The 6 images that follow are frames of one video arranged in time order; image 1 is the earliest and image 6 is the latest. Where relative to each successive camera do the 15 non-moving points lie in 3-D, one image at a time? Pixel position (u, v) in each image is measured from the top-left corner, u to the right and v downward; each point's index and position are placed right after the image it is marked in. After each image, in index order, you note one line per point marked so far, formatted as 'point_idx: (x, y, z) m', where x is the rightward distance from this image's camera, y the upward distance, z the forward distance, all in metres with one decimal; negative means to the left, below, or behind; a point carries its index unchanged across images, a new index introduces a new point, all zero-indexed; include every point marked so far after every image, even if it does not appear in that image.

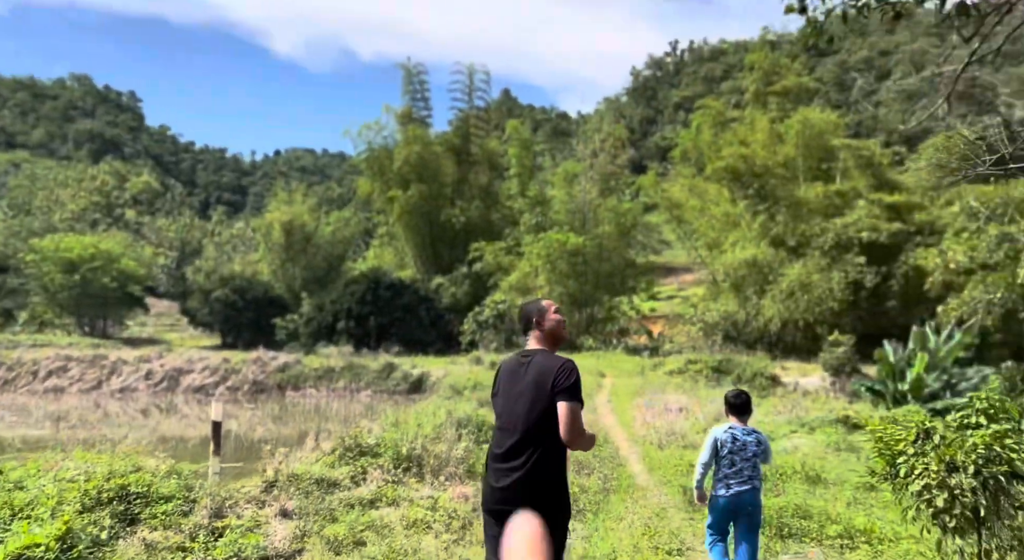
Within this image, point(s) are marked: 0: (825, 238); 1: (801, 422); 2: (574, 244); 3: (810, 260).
0: (+6.9, +0.9, +18.2) m
1: (+2.8, -1.4, +8.0) m
2: (+1.4, +0.8, +18.8) m
3: (+6.6, +0.4, +18.2) m
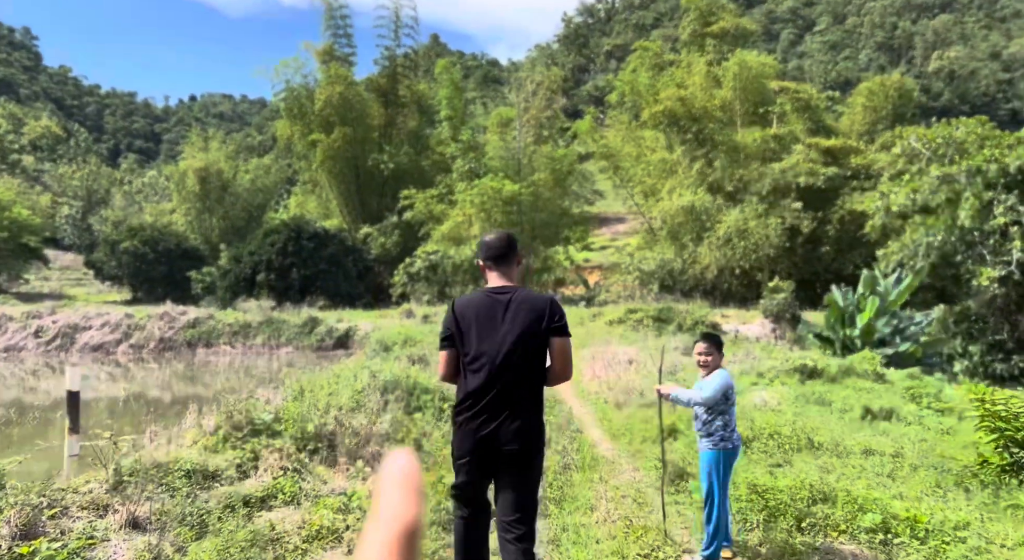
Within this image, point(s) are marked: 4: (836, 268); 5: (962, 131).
0: (+5.4, +2.1, +17.8) m
1: (+2.2, -0.9, +7.4) m
2: (-0.1, +1.9, +17.9) m
3: (+5.1, +1.6, +17.8) m
4: (+7.1, +0.3, +17.9) m
5: (+7.1, +2.4, +12.9) m
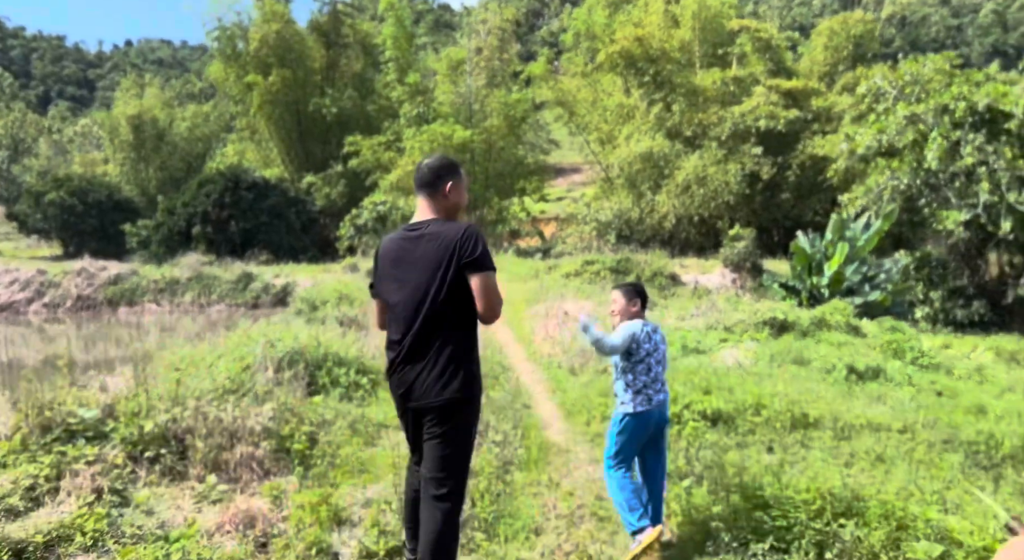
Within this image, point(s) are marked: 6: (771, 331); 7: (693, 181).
0: (+4.4, +3.2, +17.2) m
1: (+1.8, -0.4, +6.8) m
2: (-1.1, +3.0, +17.0) m
3: (+4.1, +2.7, +17.2) m
4: (+6.0, +1.4, +17.5) m
5: (+6.3, +3.2, +12.3) m
6: (+2.1, -0.4, +6.8) m
7: (+3.7, +2.0, +16.8) m
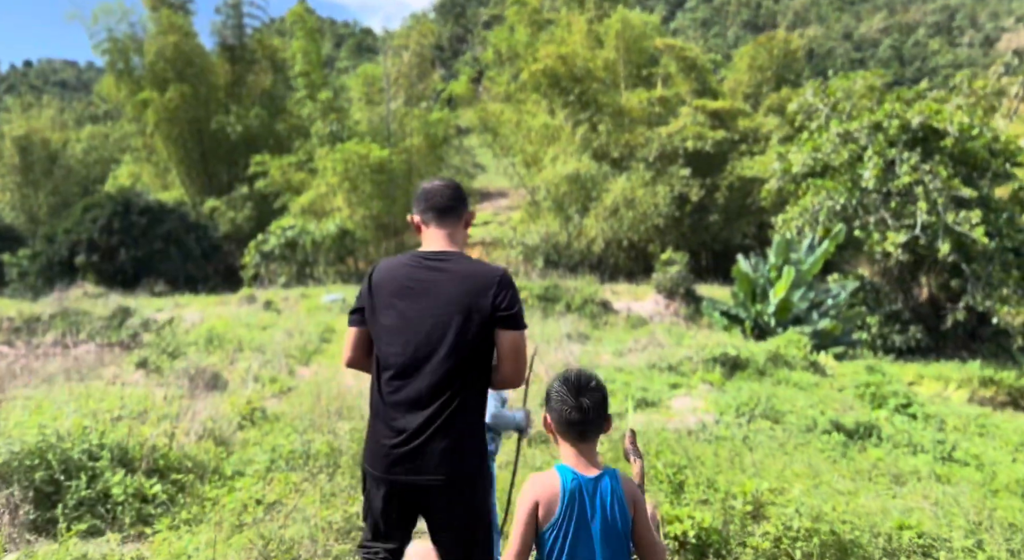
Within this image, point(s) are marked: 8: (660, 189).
0: (+2.8, +2.7, +16.5) m
1: (+1.1, -0.6, +5.9) m
2: (-2.7, +2.4, +15.8) m
3: (+2.5, +2.2, +16.5) m
4: (+4.4, +0.9, +16.9) m
5: (+5.1, +2.8, +11.8) m
6: (+1.5, -0.6, +5.8) m
7: (+2.2, +1.5, +16.1) m
8: (+2.9, +1.8, +16.1) m
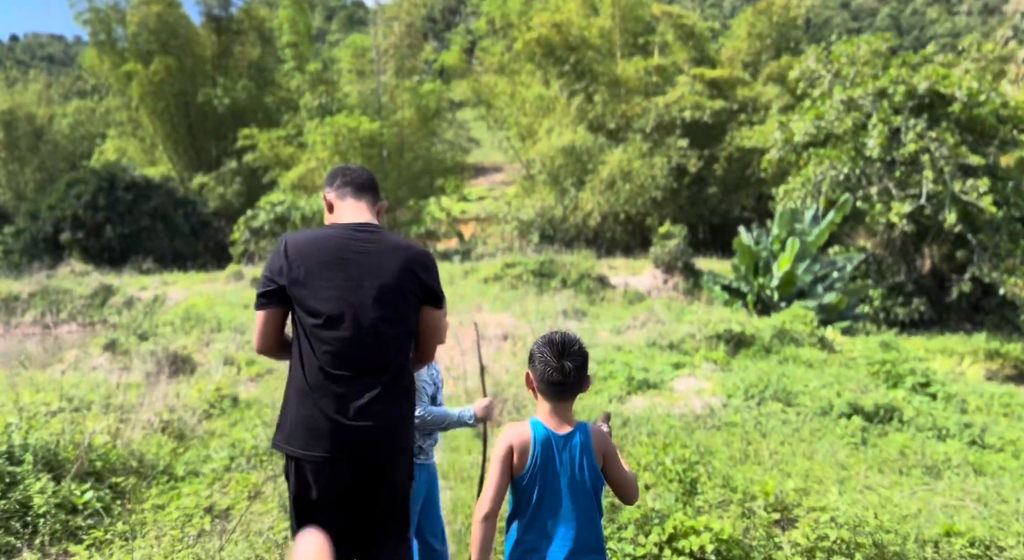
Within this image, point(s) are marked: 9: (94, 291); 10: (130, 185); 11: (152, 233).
0: (+2.6, +3.2, +16.1) m
1: (+1.1, -0.5, +5.6) m
2: (-2.8, +2.8, +15.4) m
3: (+2.3, +2.7, +16.1) m
4: (+4.3, +1.4, +16.6) m
5: (+5.0, +3.2, +11.4) m
6: (+1.5, -0.5, +5.5) m
7: (+2.0, +2.0, +15.7) m
8: (+2.8, +2.3, +15.8) m
9: (-5.1, -0.1, +9.8) m
10: (-7.5, +1.9, +16.0) m
11: (-7.1, +0.9, +16.1) m
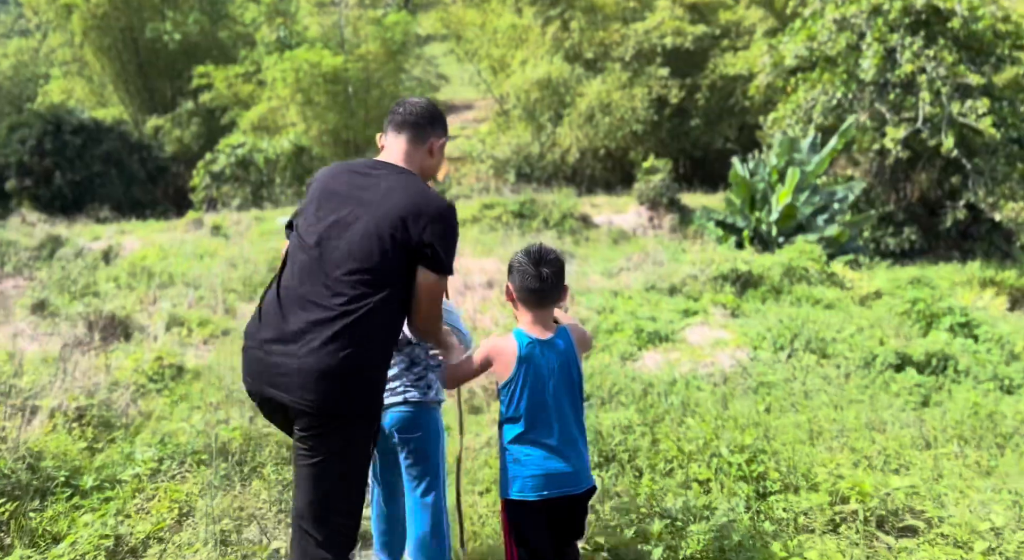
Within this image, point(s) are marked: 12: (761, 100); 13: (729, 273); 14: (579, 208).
0: (+2.1, +4.4, +15.3) m
1: (+1.0, -0.1, +5.1) m
2: (-3.3, +3.8, +14.6) m
3: (+1.8, +3.9, +15.4) m
4: (+3.8, +2.7, +16.0) m
5: (+4.6, +4.2, +10.8) m
6: (+1.4, 0.0, +5.0) m
7: (+1.6, +3.2, +15.0) m
8: (+2.3, +3.5, +15.1) m
9: (-5.3, +0.4, +9.1) m
10: (-8.0, +2.8, +15.0) m
11: (-7.6, +1.9, +15.3) m
12: (+4.1, +3.0, +13.5) m
13: (+1.4, 0.0, +5.2) m
14: (+0.9, +1.0, +11.0) m
